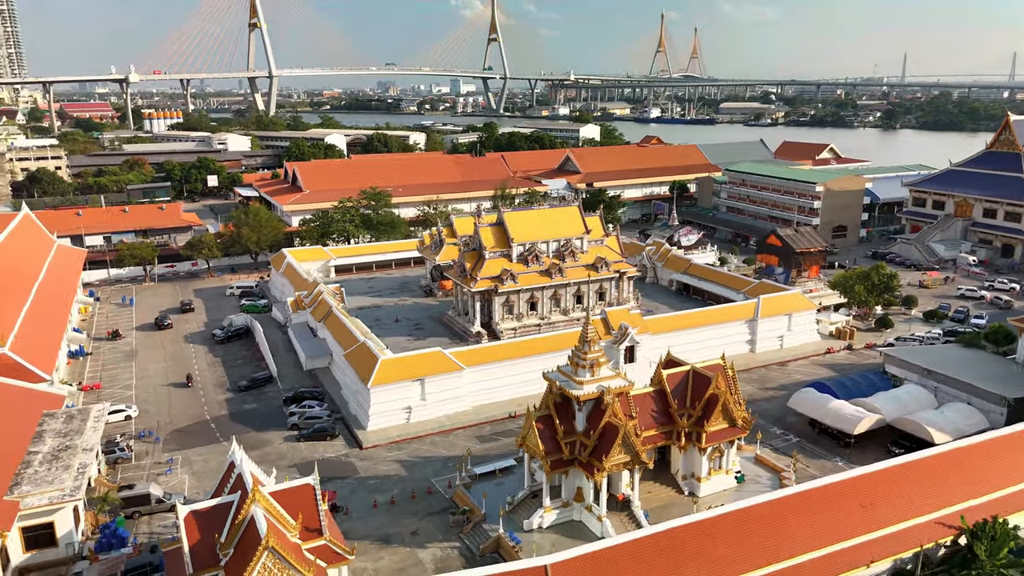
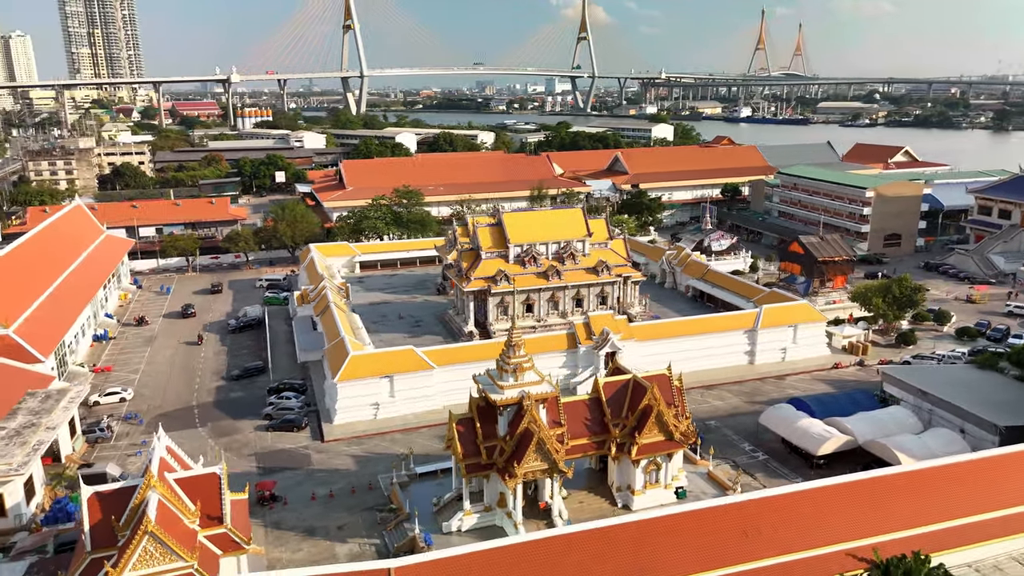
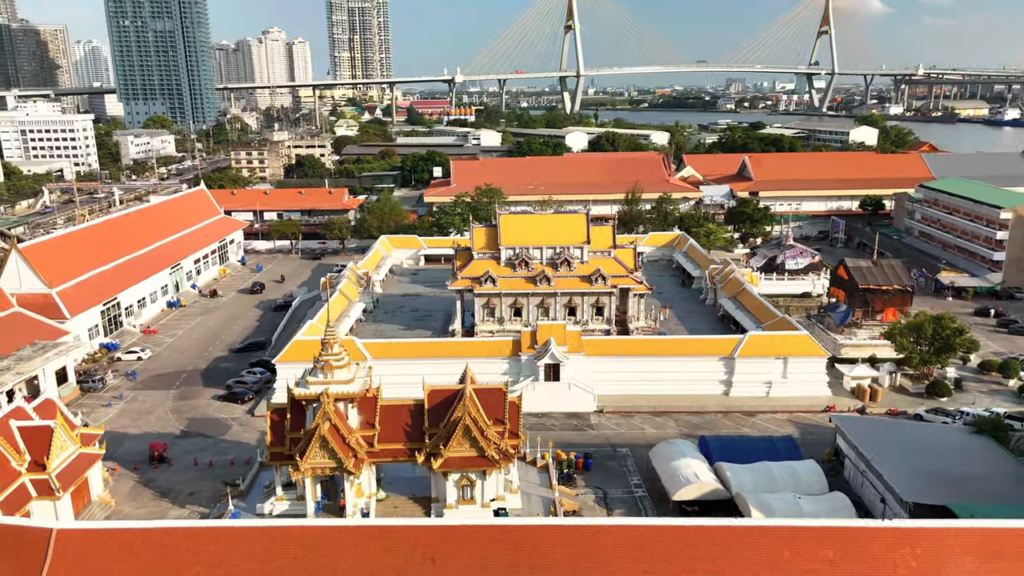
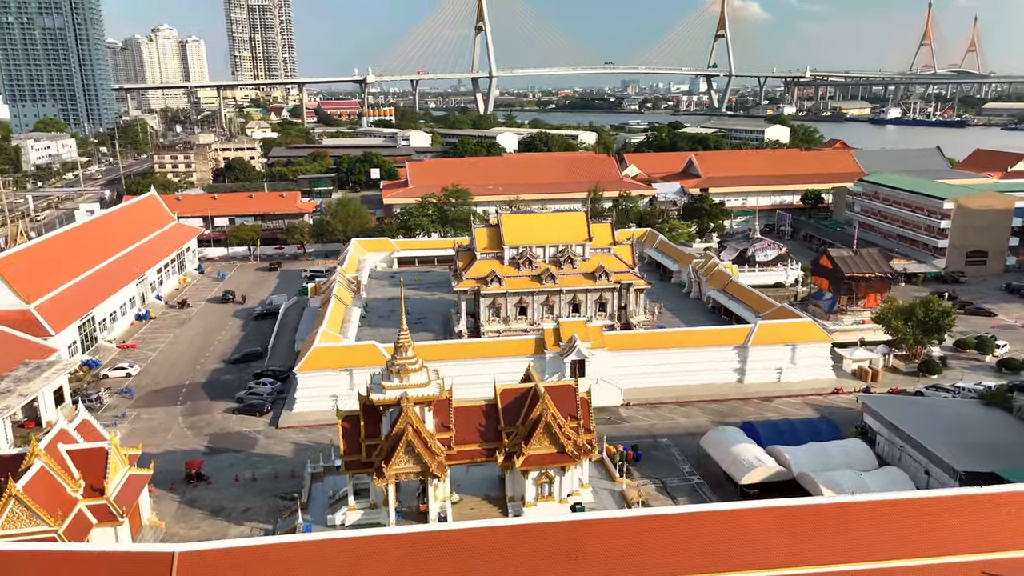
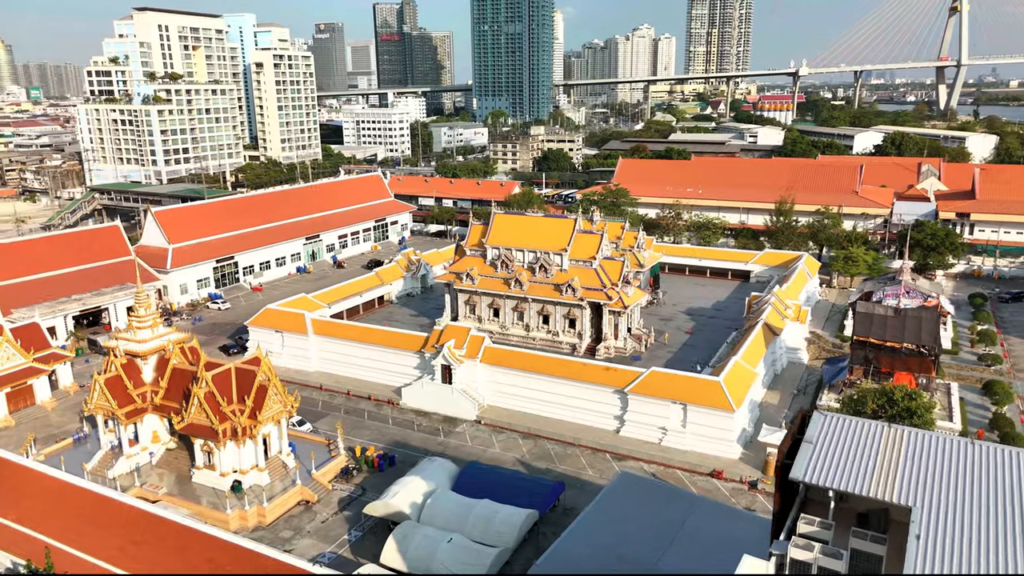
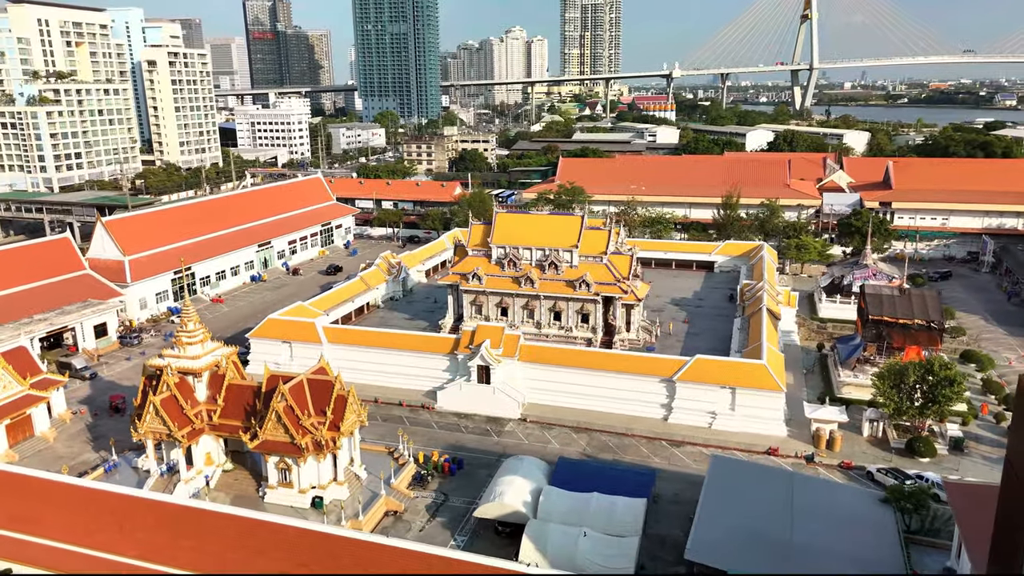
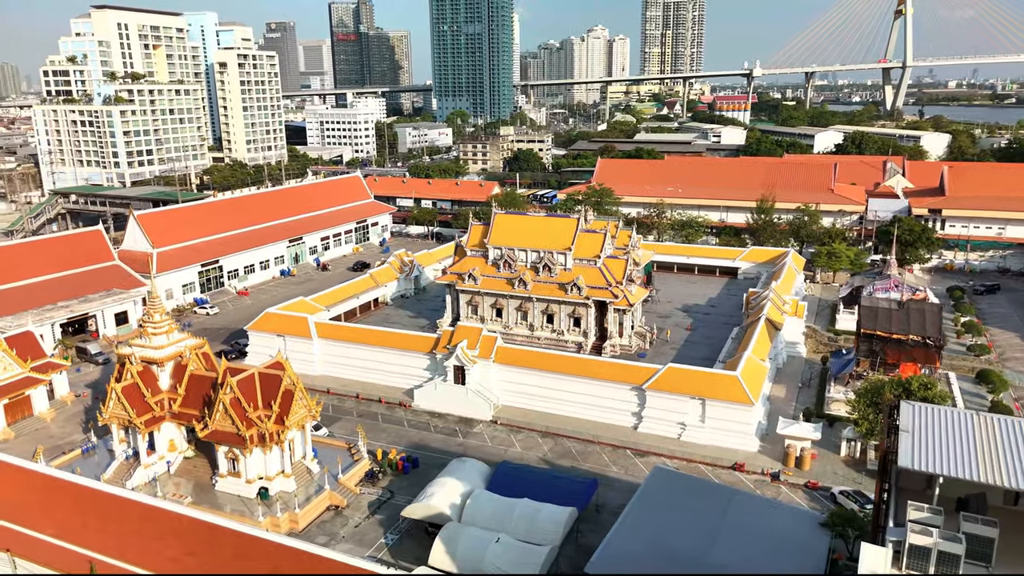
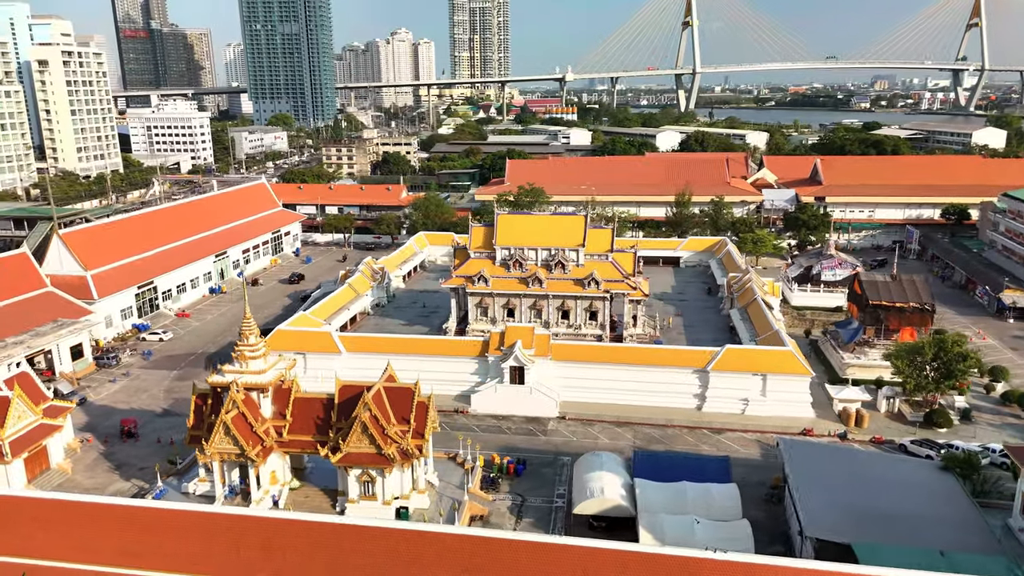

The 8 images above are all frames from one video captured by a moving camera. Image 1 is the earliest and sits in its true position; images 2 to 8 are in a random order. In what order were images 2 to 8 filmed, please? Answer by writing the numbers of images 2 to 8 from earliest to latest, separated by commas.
2, 4, 3, 8, 6, 7, 5
